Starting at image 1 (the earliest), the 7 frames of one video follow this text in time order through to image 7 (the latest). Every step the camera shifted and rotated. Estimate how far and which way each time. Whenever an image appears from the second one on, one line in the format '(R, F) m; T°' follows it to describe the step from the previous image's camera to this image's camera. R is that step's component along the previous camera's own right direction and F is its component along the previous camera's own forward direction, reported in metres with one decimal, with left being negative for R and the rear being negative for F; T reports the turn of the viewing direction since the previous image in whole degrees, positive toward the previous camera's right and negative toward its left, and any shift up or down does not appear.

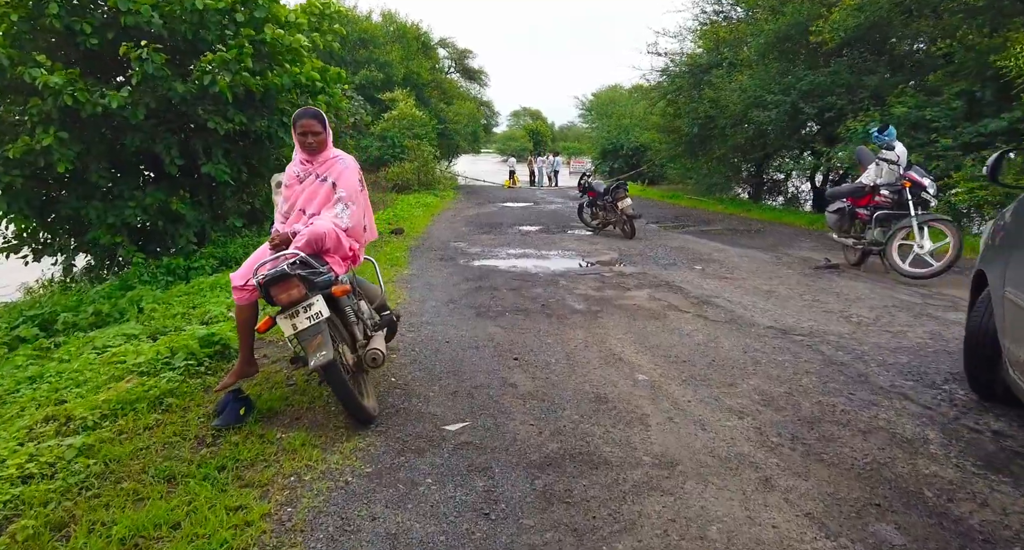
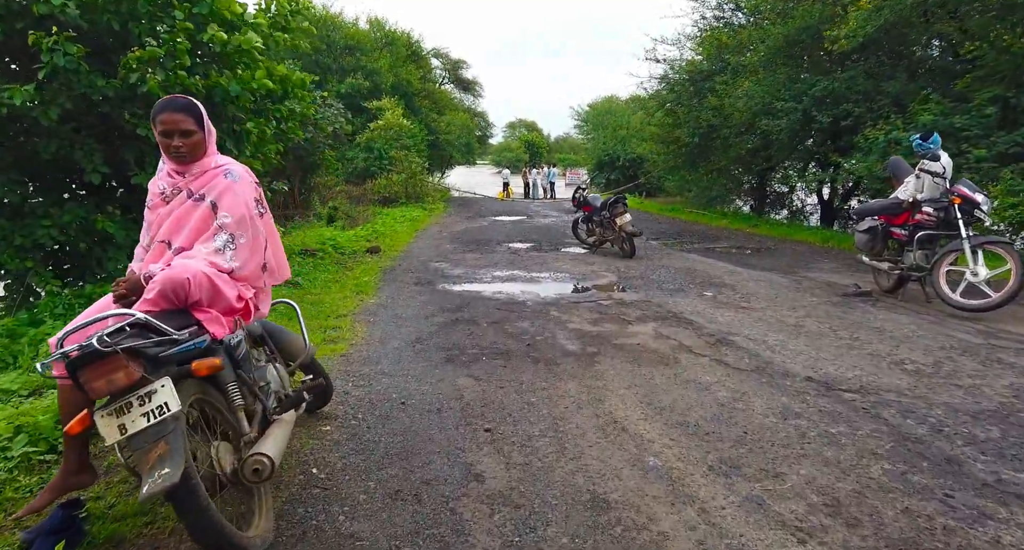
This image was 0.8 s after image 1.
(+0.1, +1.0) m; 0°
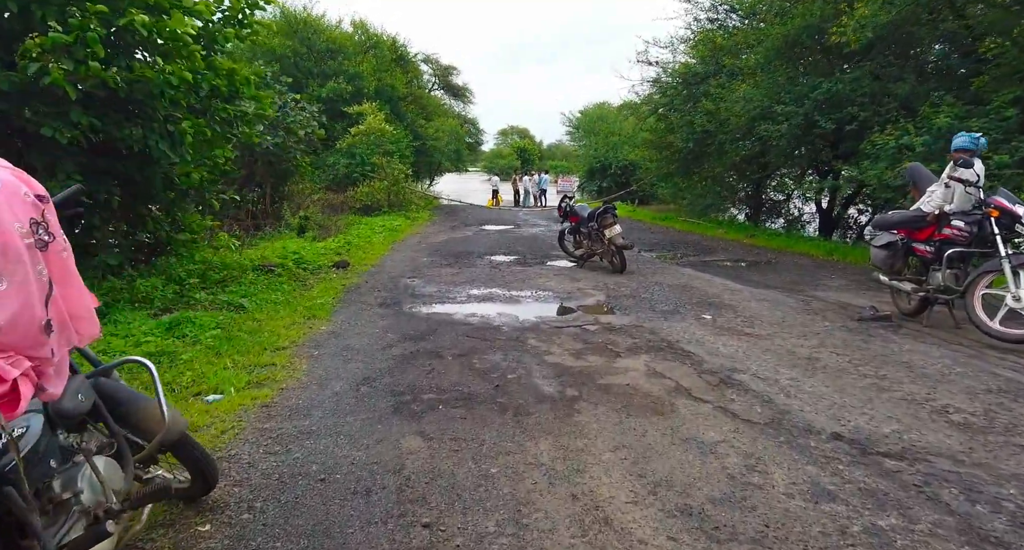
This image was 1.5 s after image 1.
(+0.2, +0.8) m; +1°
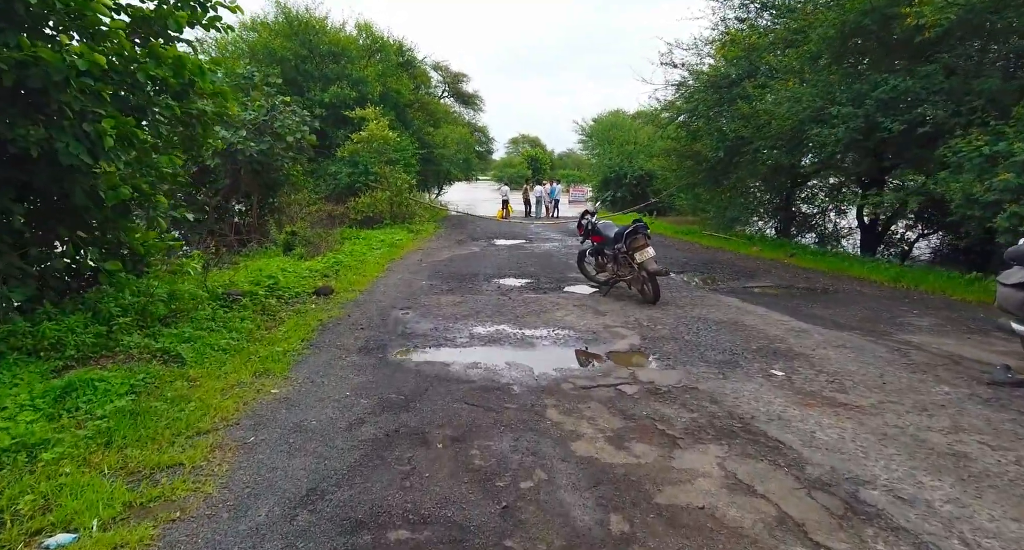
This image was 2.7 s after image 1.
(0.0, +1.4) m; -1°
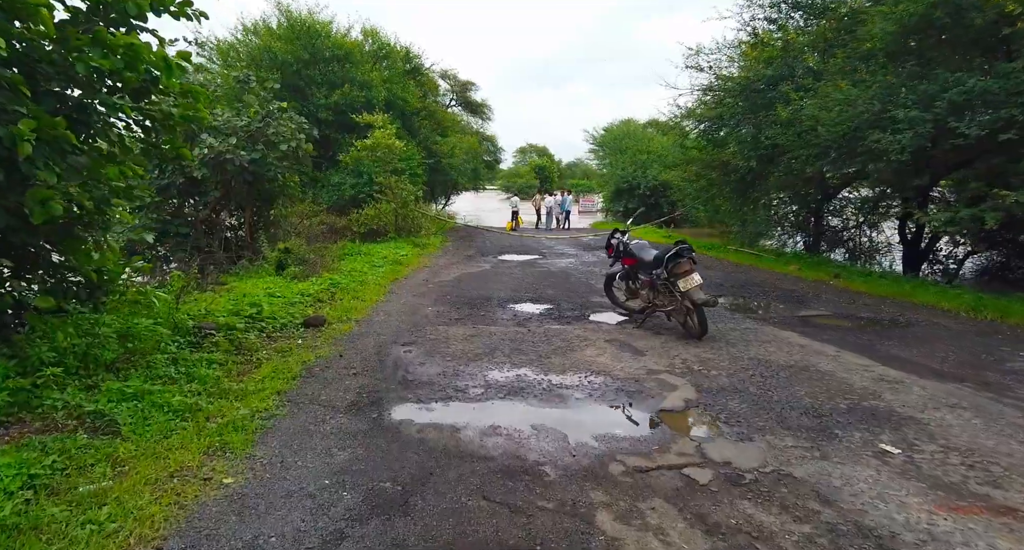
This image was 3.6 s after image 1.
(-0.1, +1.1) m; -1°
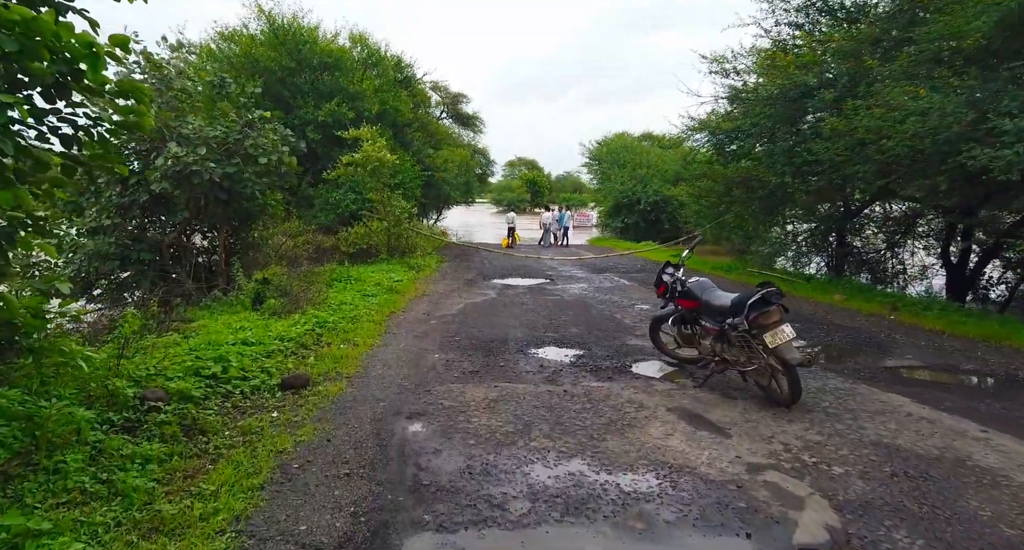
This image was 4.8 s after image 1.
(-0.4, +1.5) m; +1°
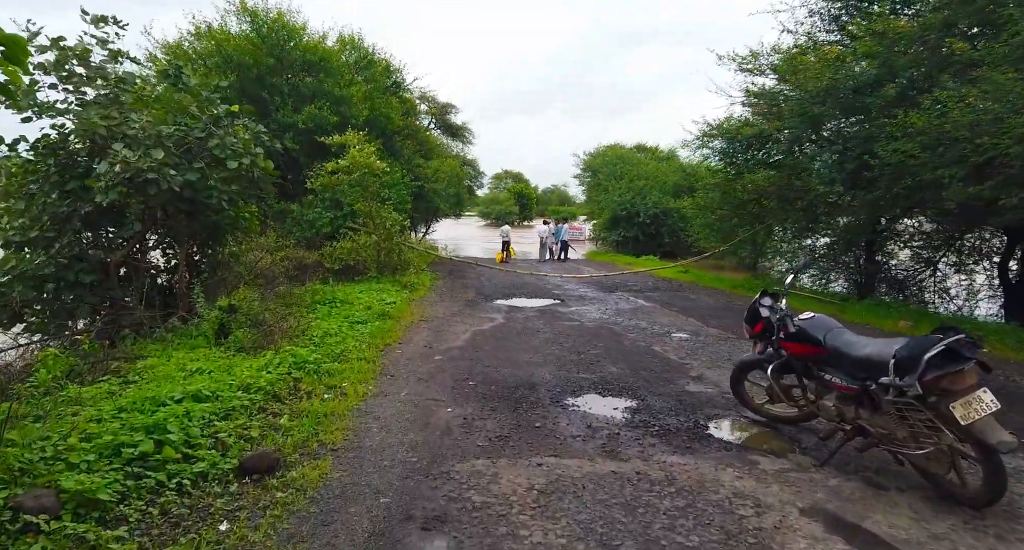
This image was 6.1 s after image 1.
(-0.4, +1.7) m; +1°
